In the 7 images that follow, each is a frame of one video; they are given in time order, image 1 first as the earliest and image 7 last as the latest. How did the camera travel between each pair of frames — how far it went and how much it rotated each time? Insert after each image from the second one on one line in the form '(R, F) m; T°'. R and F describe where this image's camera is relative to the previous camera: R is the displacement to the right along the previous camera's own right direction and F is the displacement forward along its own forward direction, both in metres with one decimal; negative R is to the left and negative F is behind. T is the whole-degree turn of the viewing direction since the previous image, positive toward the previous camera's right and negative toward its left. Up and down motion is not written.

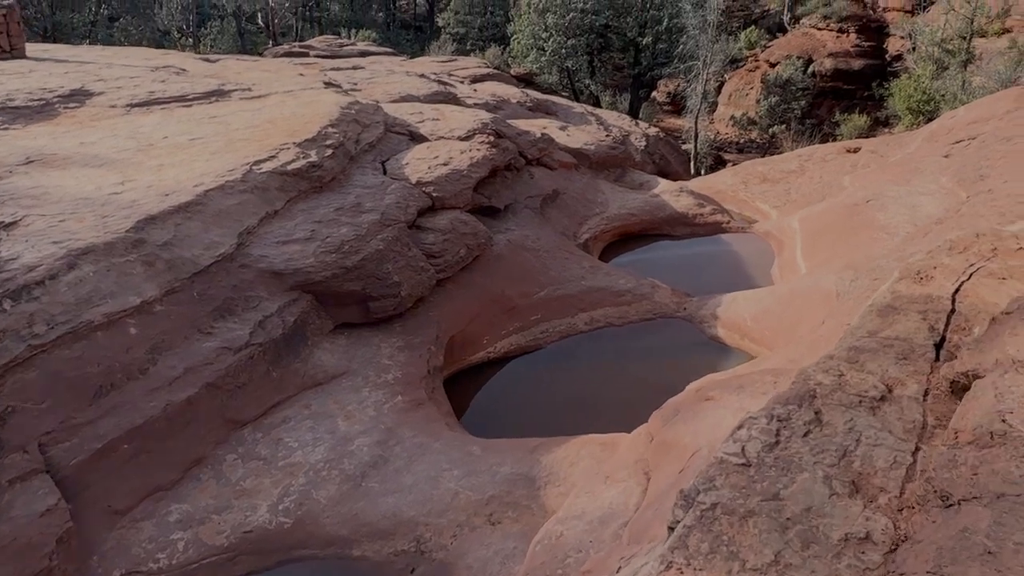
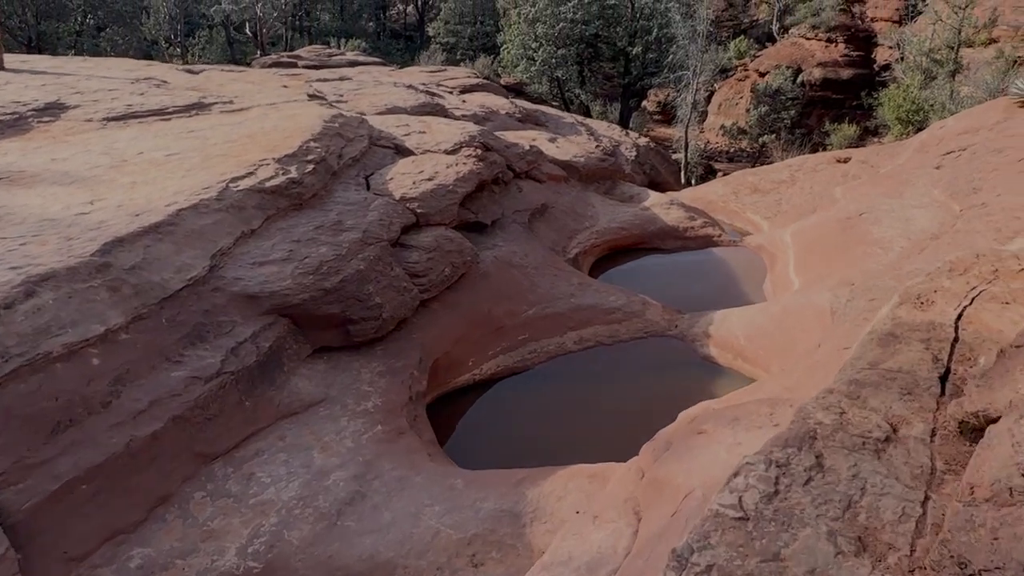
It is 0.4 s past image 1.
(0.0, +0.2) m; +1°
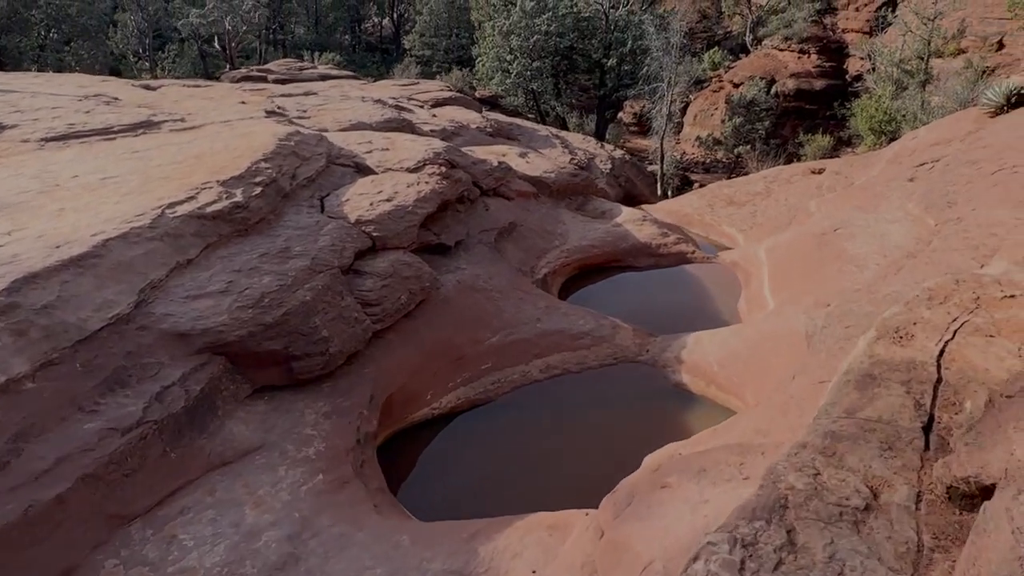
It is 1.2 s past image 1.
(+0.2, +0.3) m; +2°
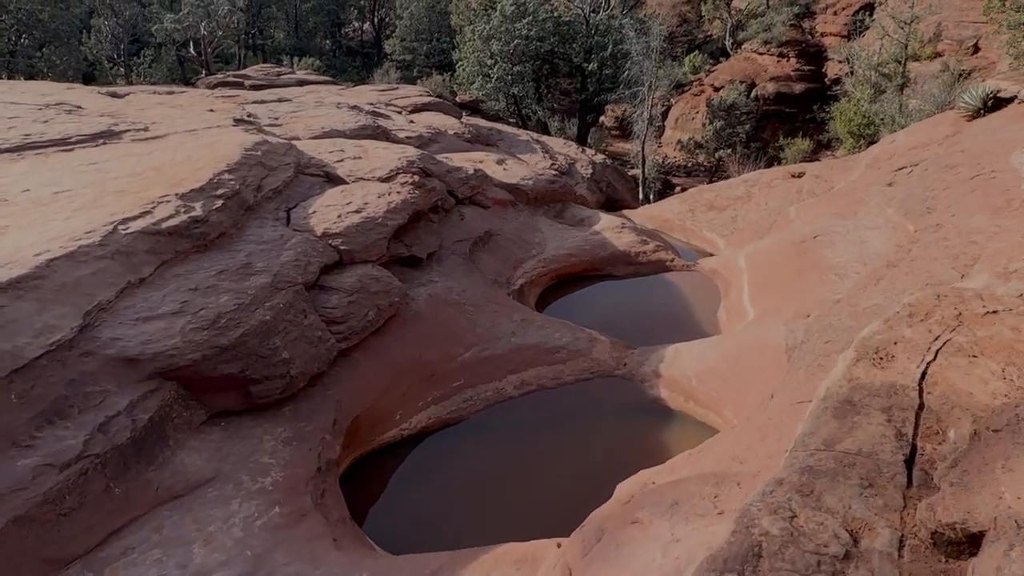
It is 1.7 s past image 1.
(+0.1, +0.2) m; +1°
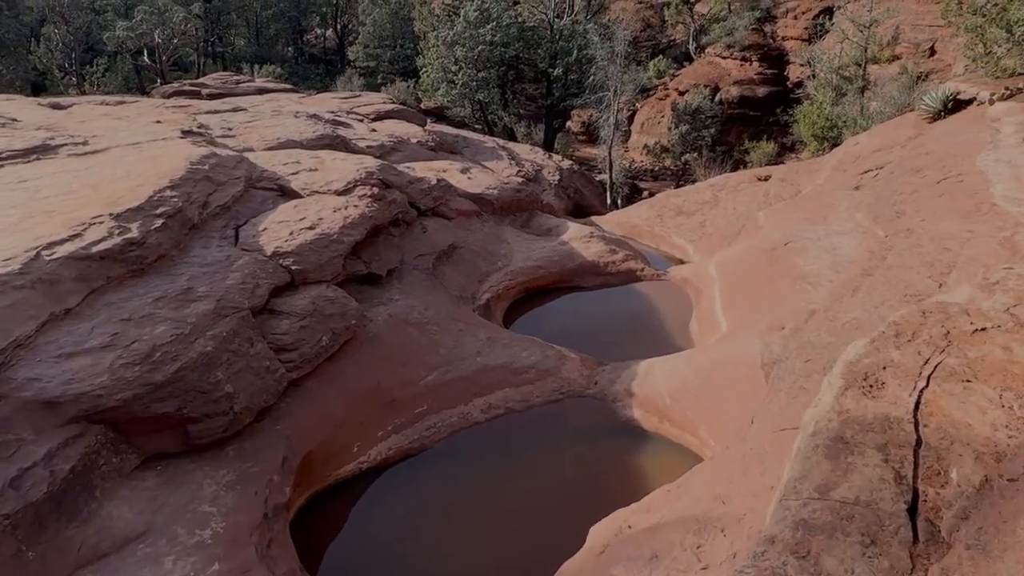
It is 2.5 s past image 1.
(+0.1, +0.3) m; +2°
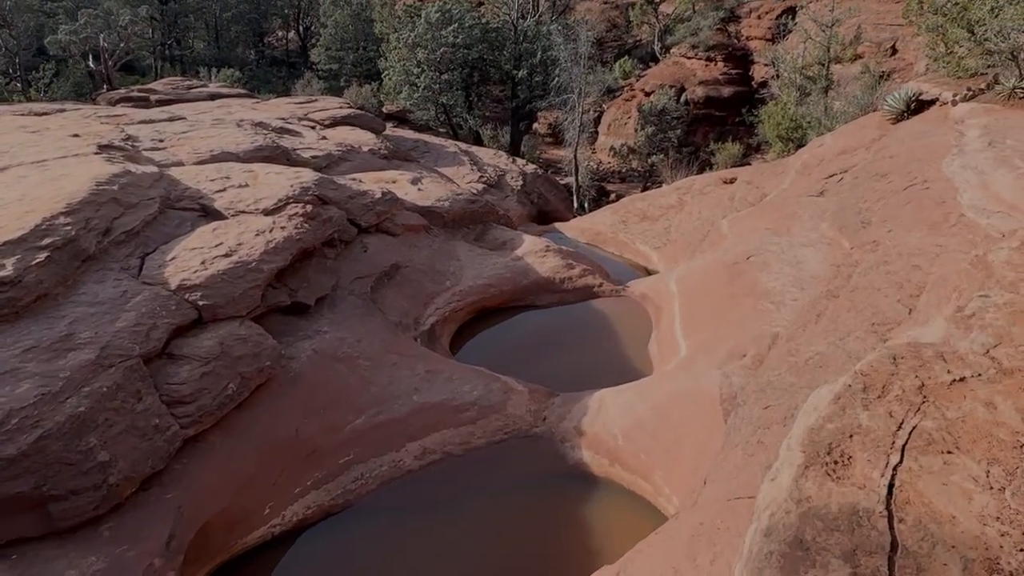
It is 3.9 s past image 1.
(+0.3, +0.6) m; +2°
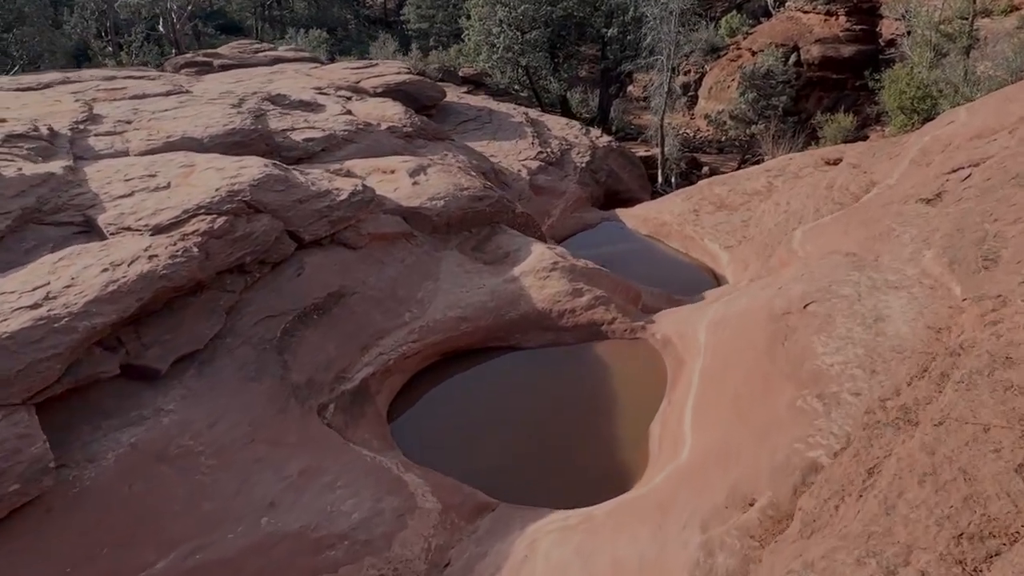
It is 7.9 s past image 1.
(+1.2, +2.1) m; -8°
